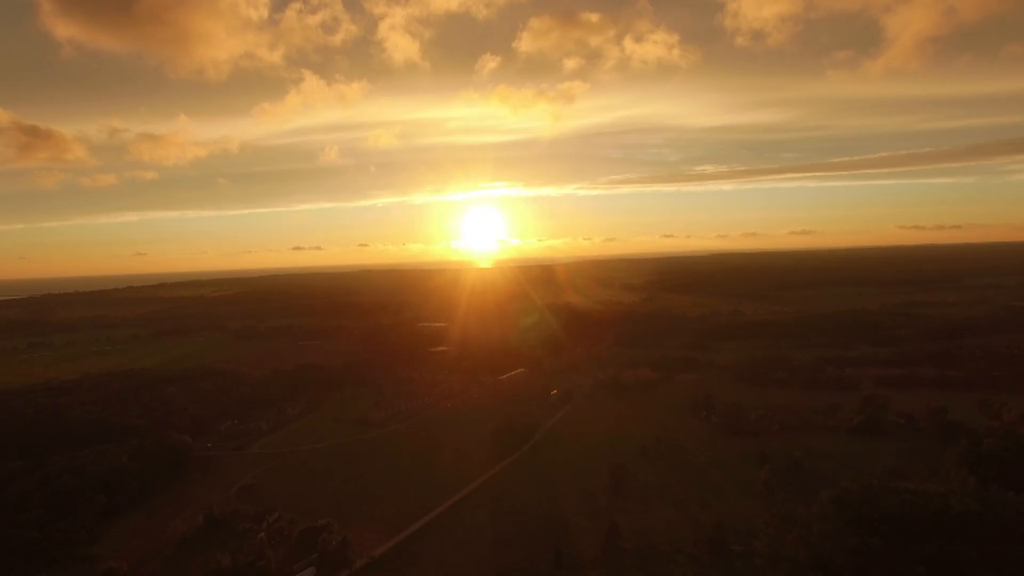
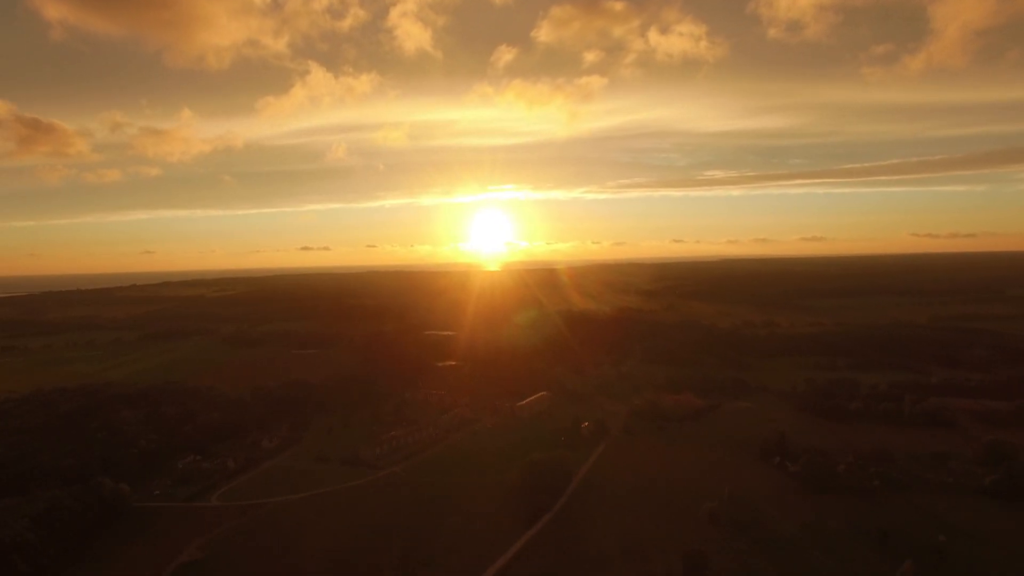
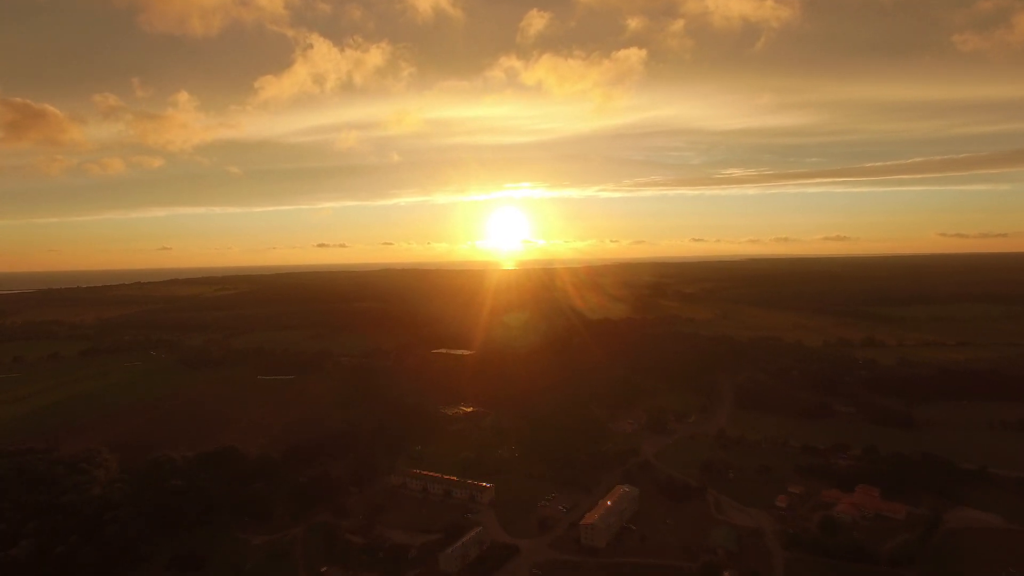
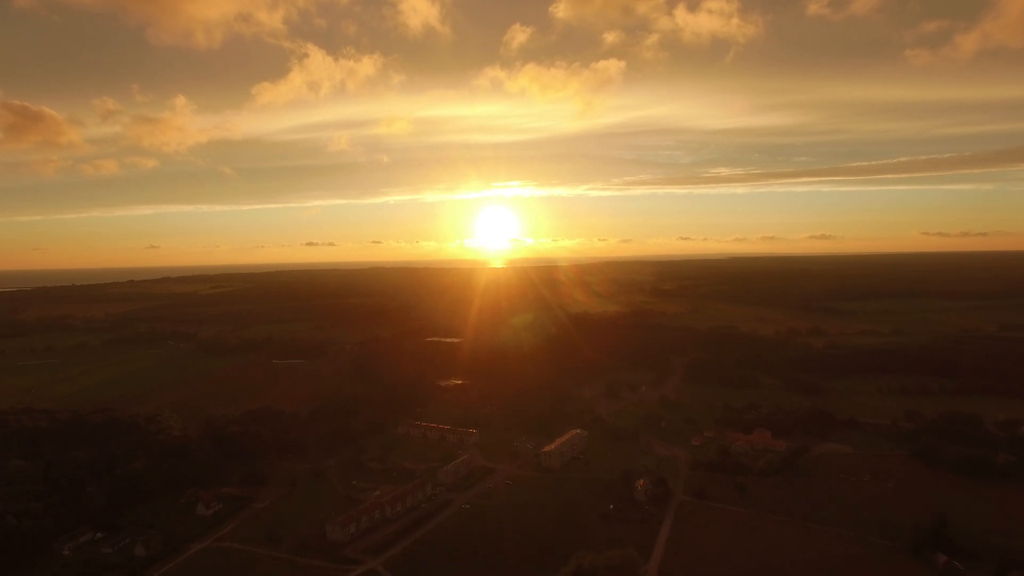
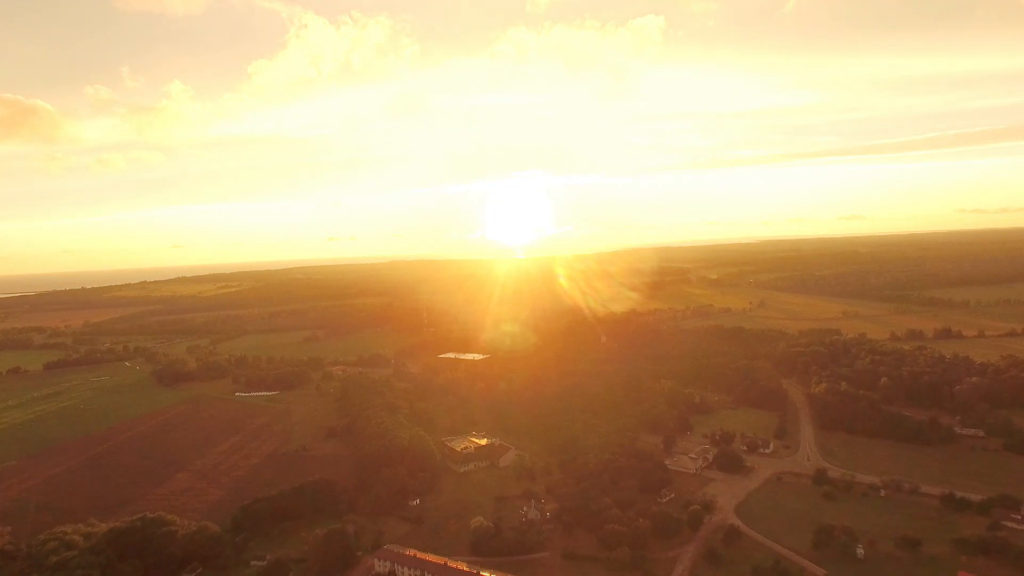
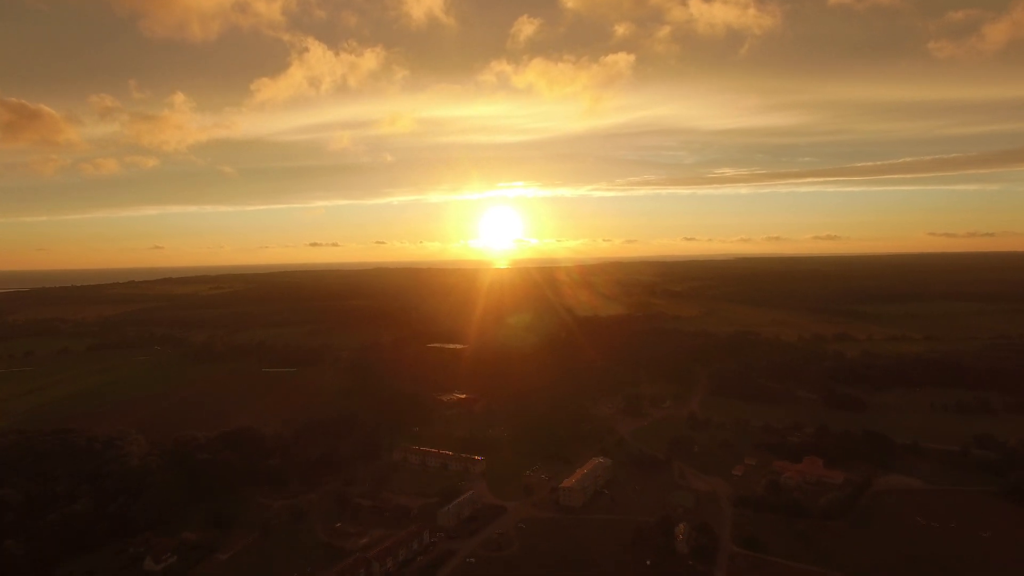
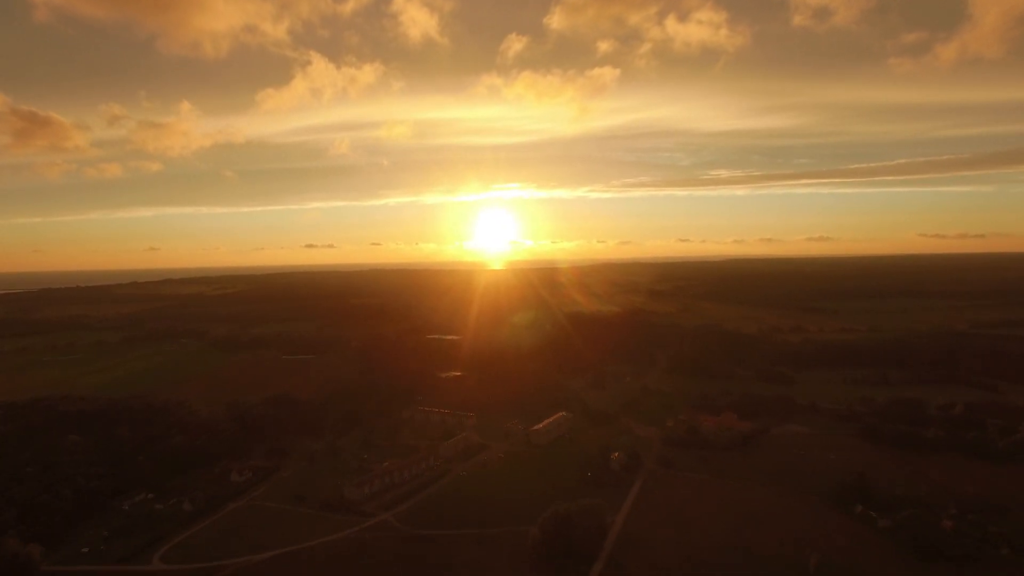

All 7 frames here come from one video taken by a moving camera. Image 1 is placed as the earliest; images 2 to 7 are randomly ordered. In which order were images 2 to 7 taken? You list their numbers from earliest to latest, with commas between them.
2, 7, 4, 6, 3, 5
